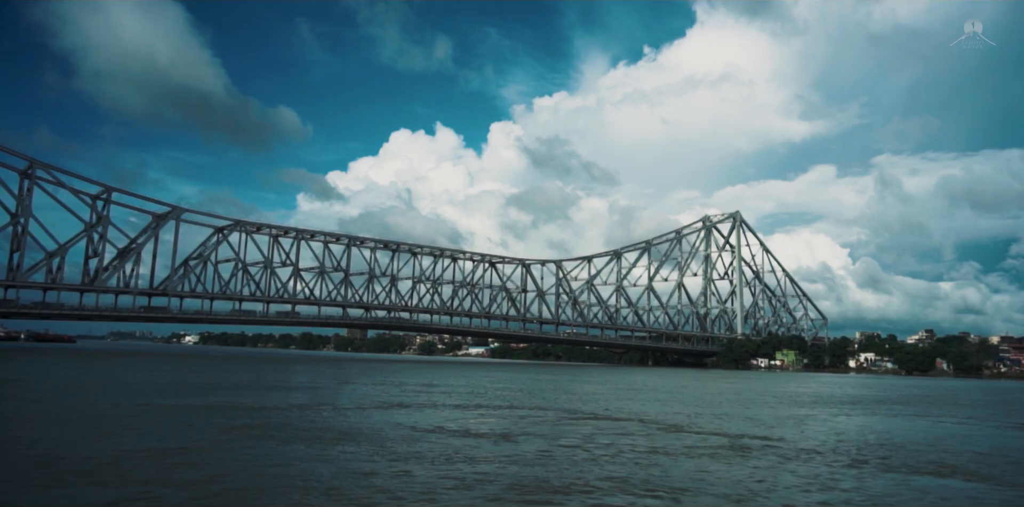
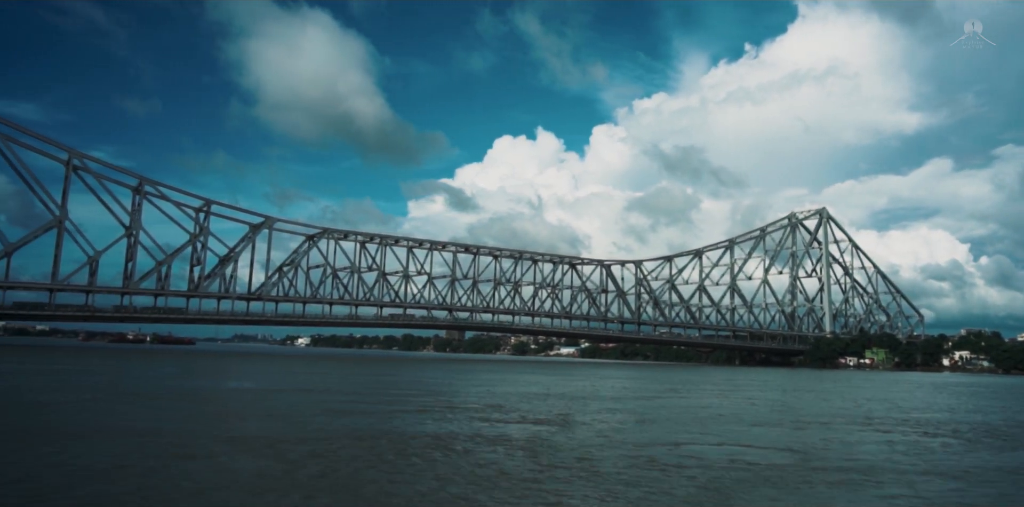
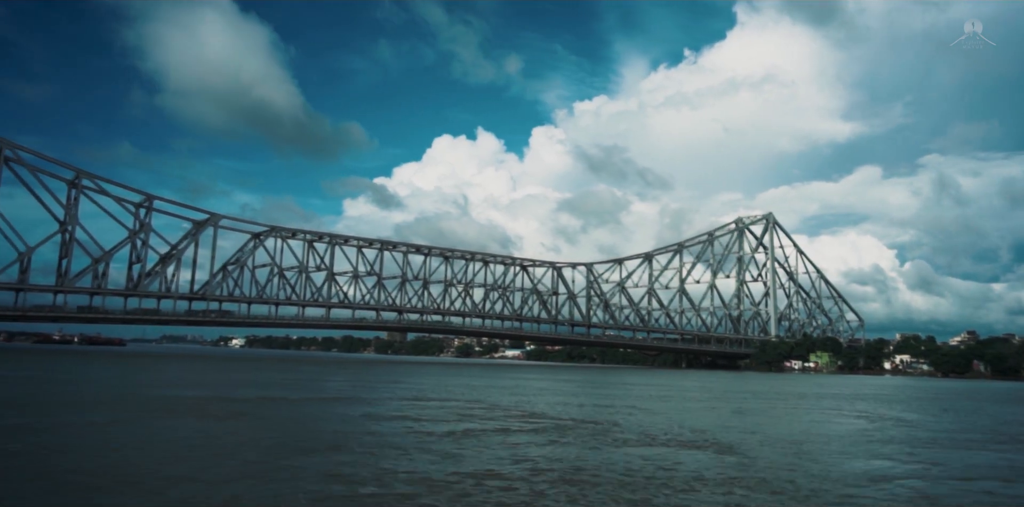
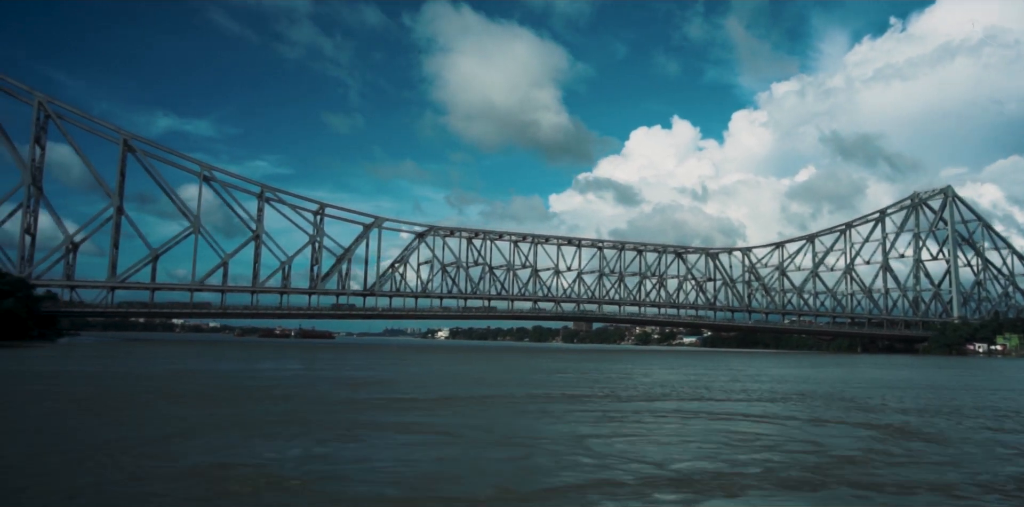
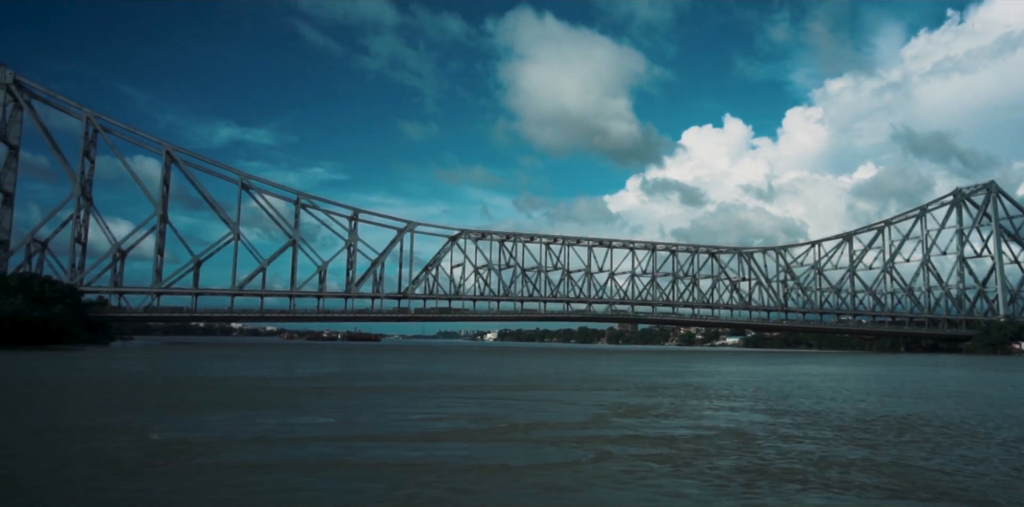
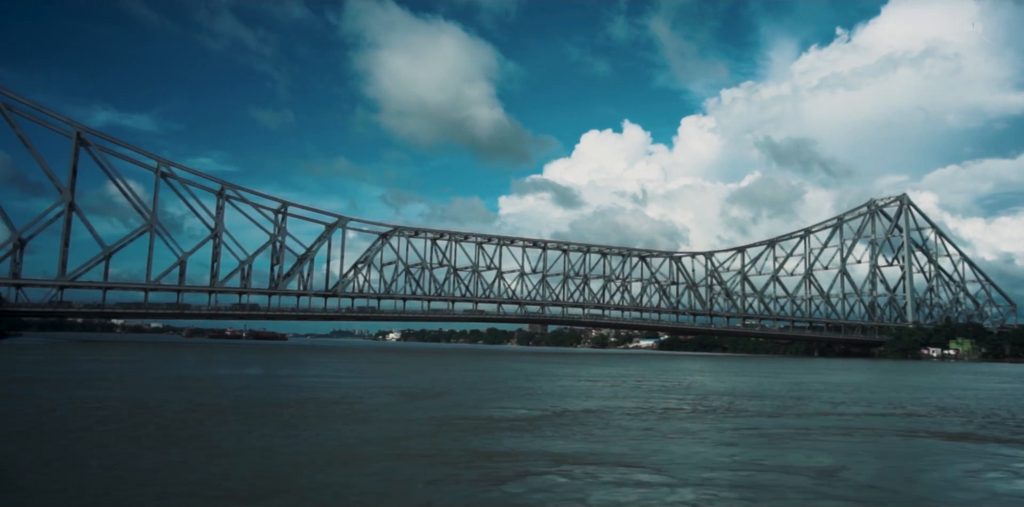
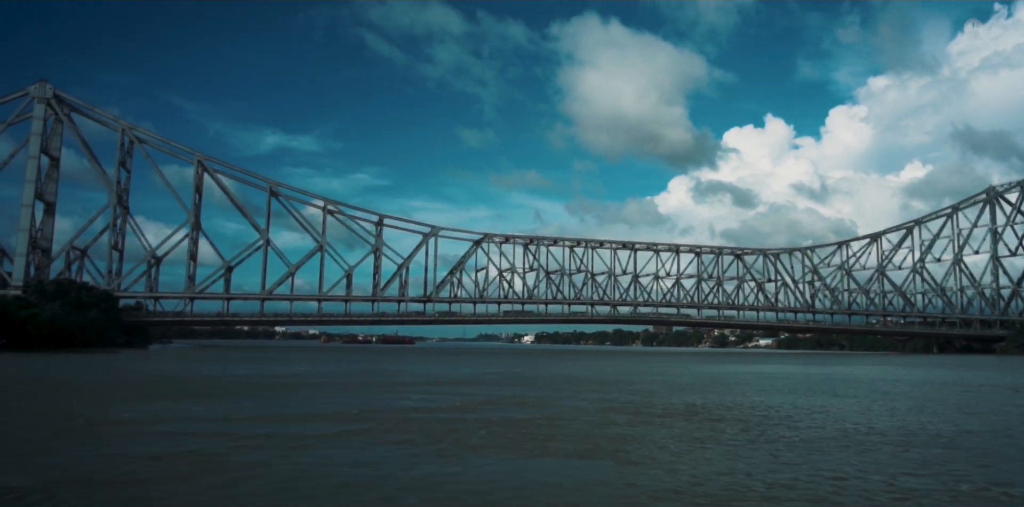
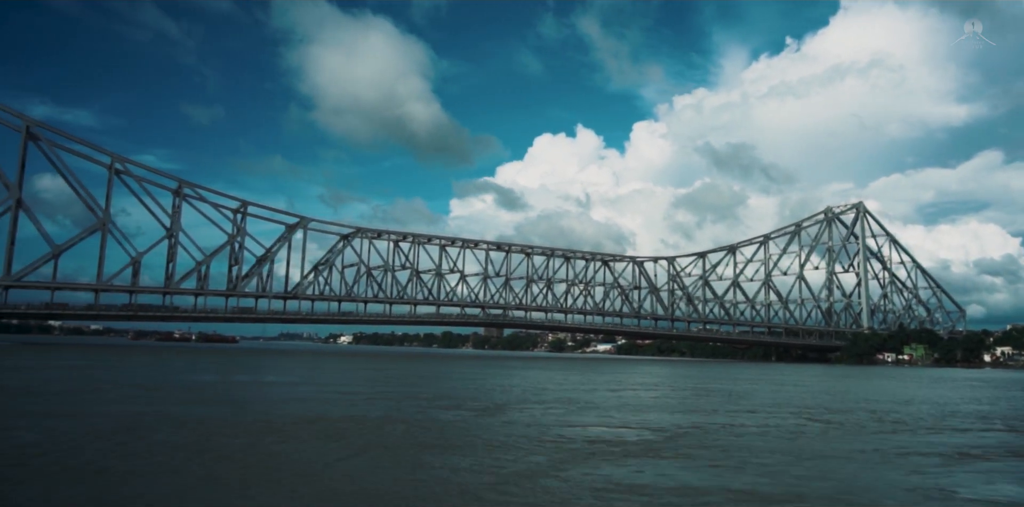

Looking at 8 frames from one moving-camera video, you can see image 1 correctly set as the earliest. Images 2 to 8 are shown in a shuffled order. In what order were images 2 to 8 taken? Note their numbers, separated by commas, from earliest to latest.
3, 2, 8, 6, 4, 5, 7
